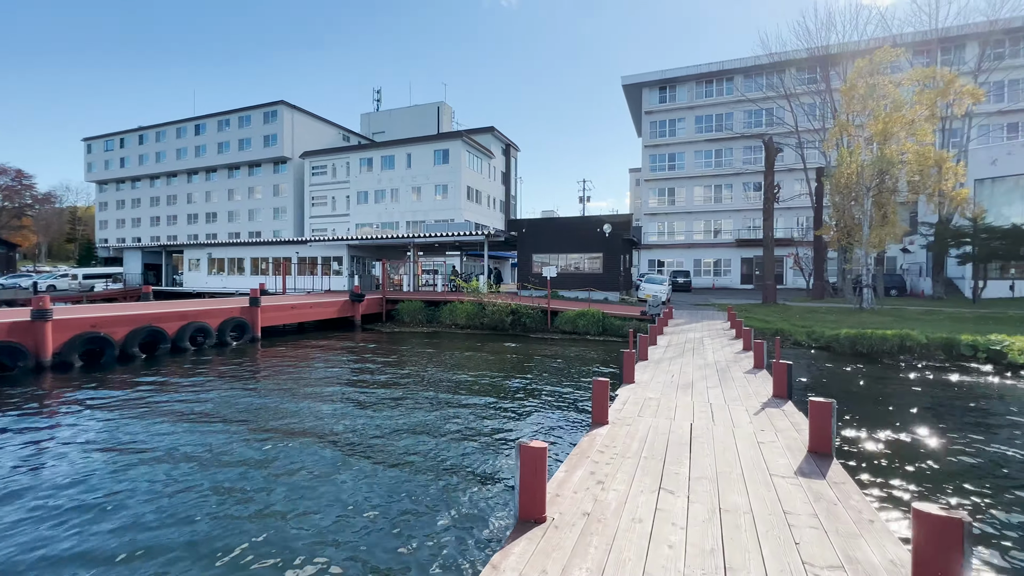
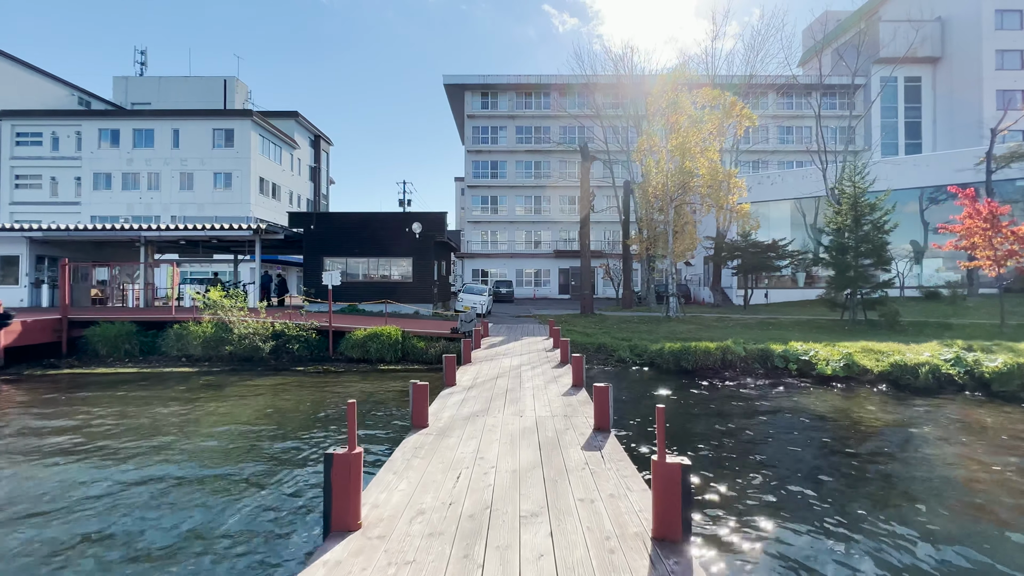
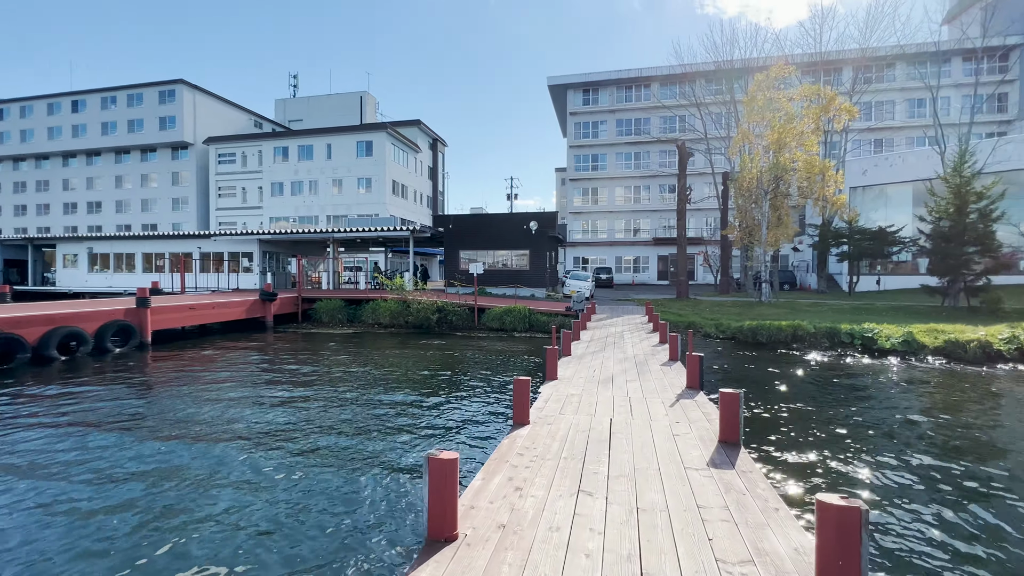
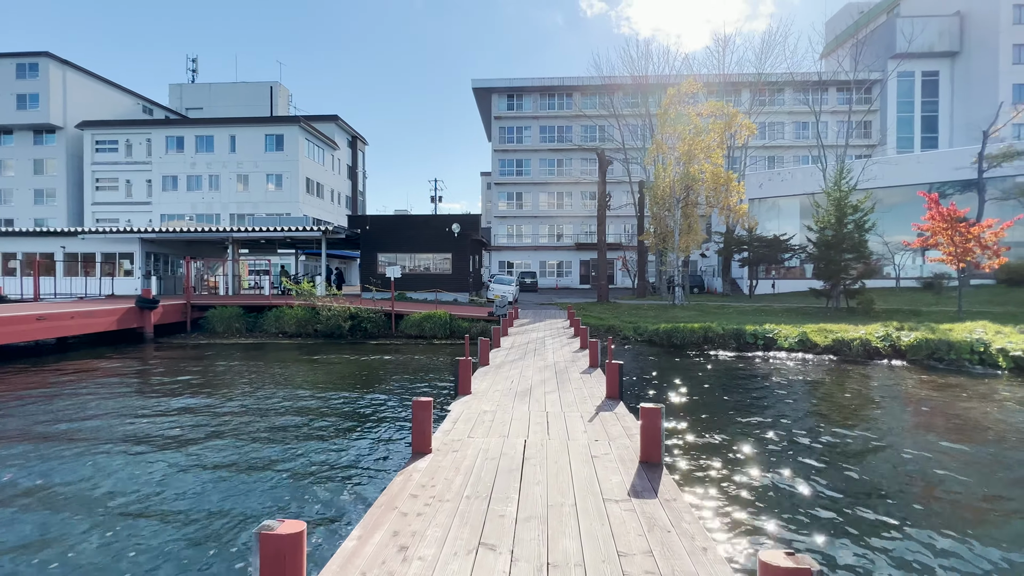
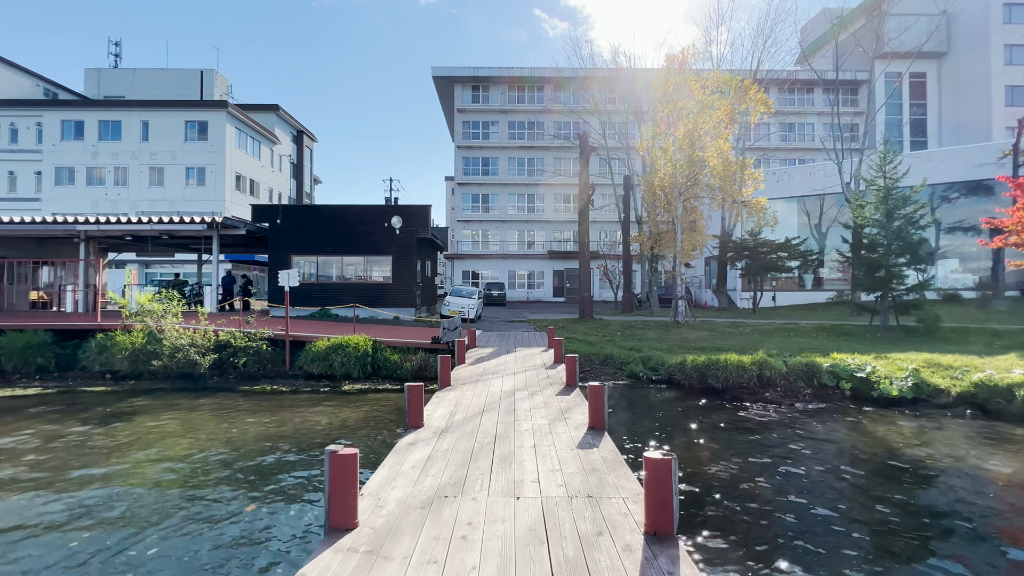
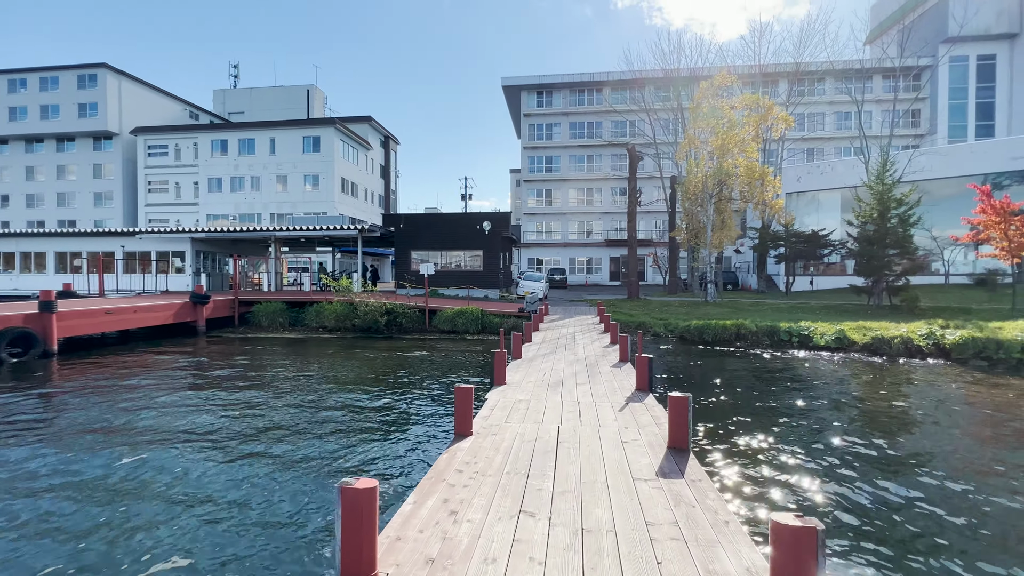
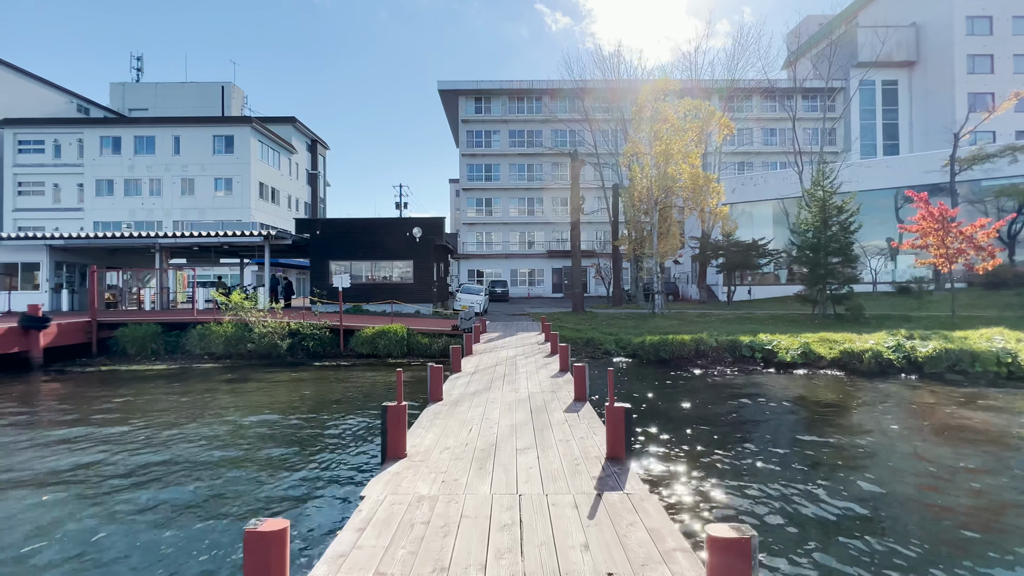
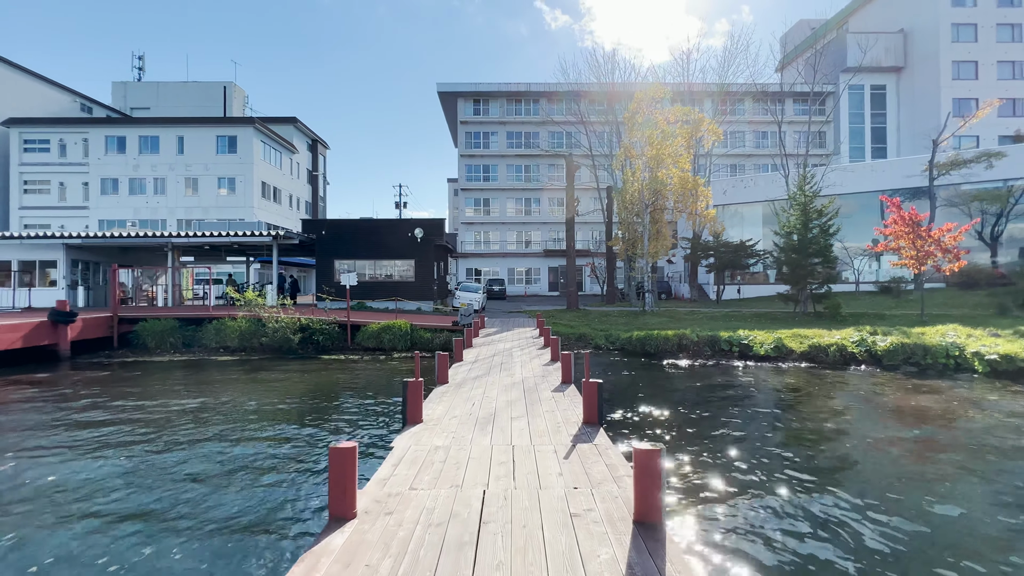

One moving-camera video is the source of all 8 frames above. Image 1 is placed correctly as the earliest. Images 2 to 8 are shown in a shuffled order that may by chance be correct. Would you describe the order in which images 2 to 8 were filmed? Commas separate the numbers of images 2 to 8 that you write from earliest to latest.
3, 6, 4, 8, 7, 2, 5
